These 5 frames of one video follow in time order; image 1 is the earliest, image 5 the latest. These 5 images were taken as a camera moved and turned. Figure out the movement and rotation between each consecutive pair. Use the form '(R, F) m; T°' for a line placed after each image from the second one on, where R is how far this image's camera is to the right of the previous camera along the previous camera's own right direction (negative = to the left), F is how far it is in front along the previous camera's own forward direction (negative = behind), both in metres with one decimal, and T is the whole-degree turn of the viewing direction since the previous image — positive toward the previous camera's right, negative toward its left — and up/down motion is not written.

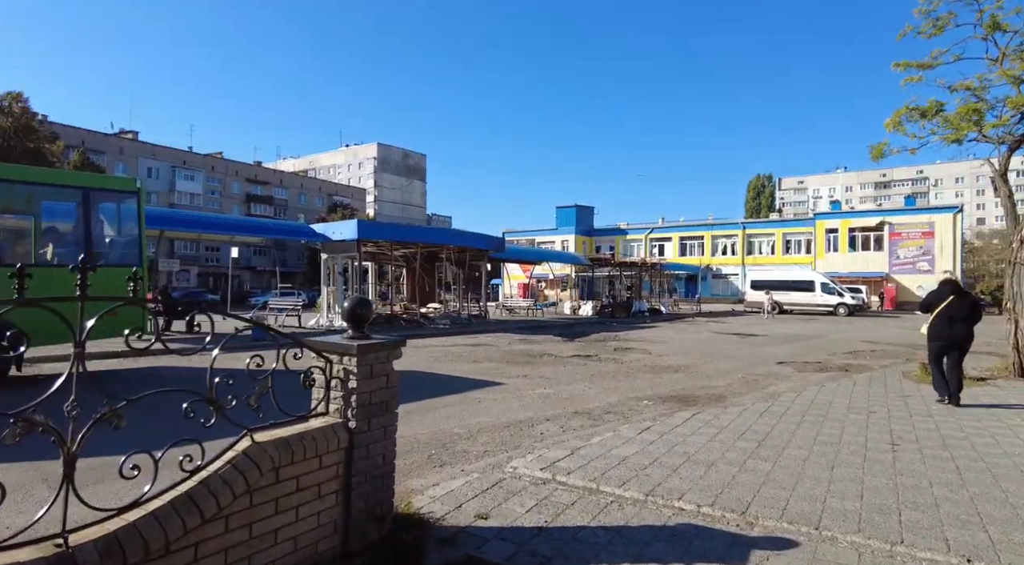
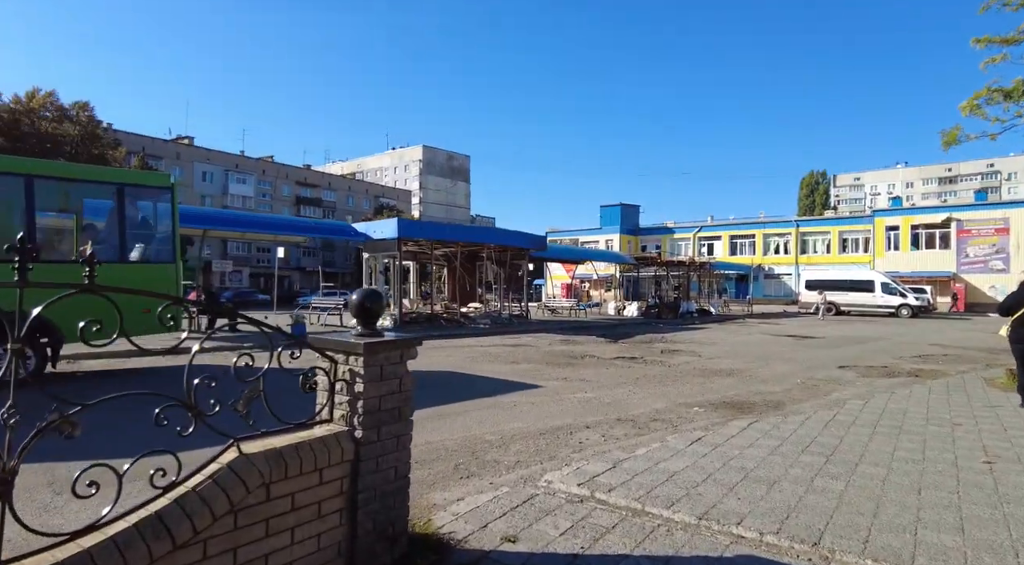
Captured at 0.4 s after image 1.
(+0.1, +0.5) m; -4°
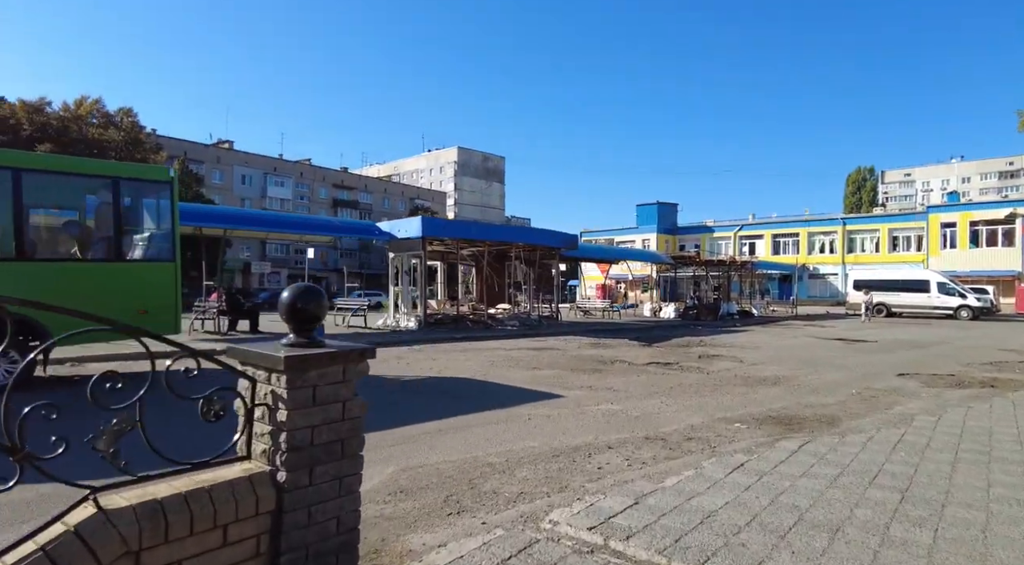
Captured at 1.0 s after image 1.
(+0.3, +0.9) m; -3°
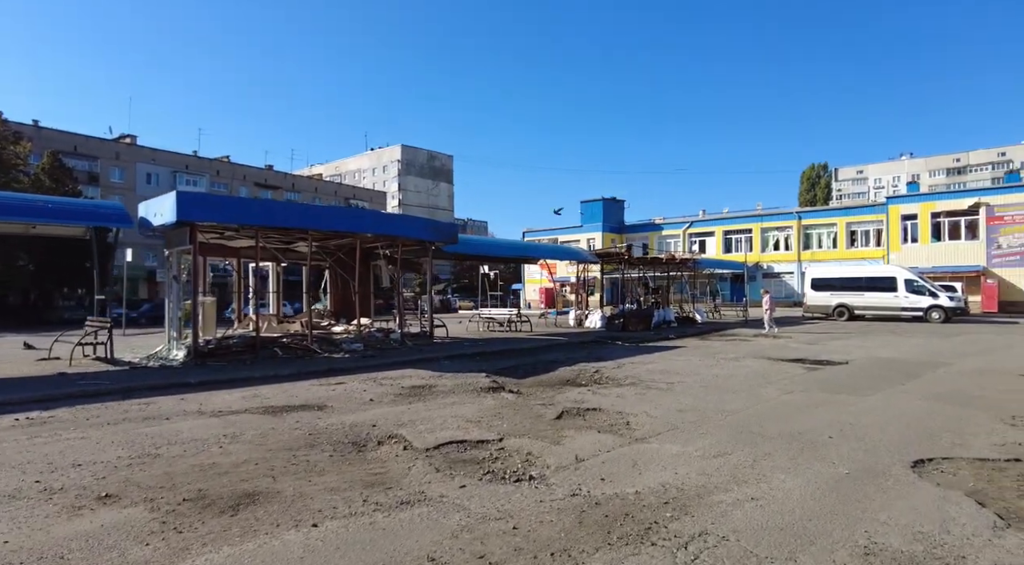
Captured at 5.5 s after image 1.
(+3.1, +6.1) m; +3°
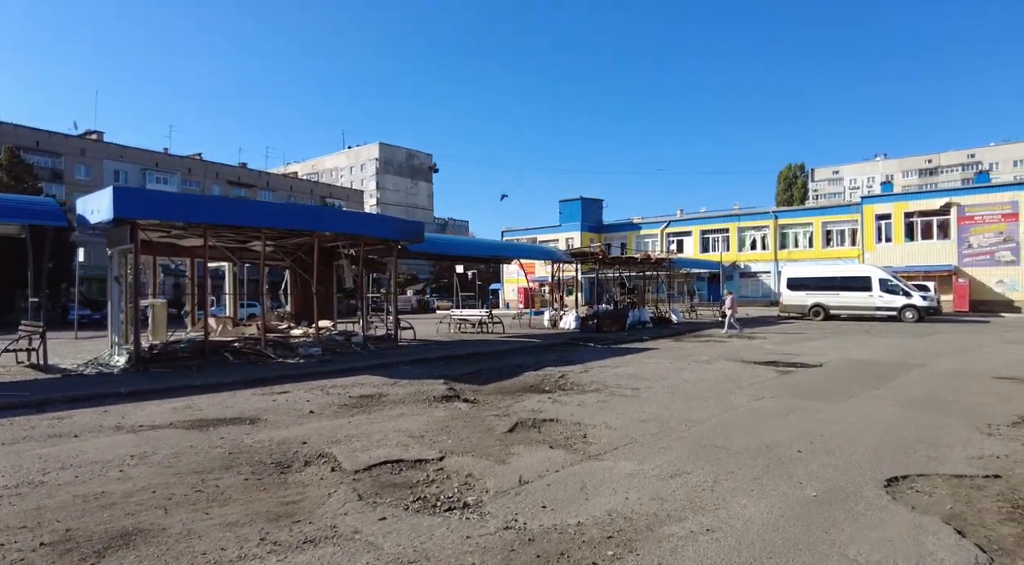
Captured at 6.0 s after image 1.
(+0.4, +0.6) m; +2°
